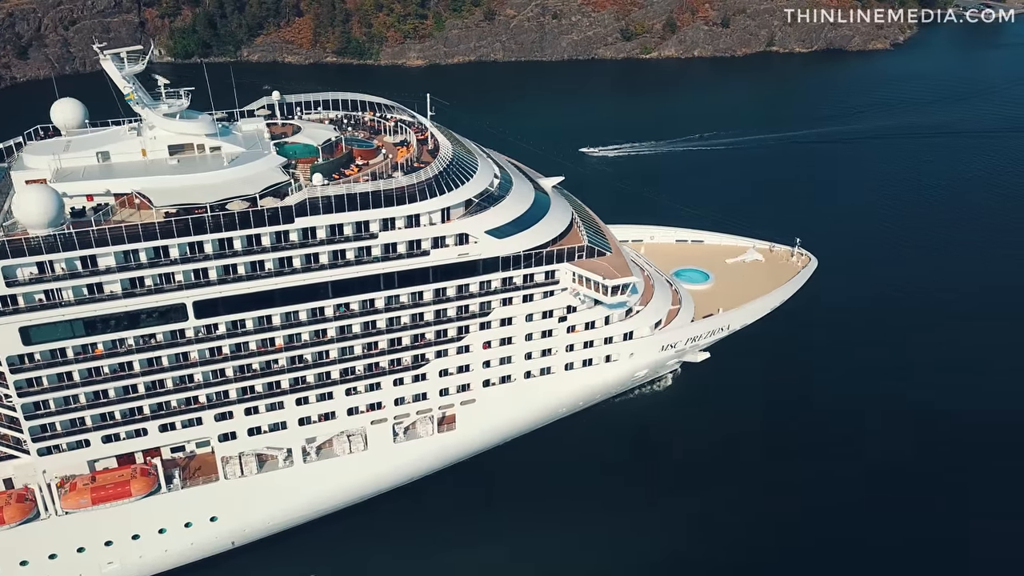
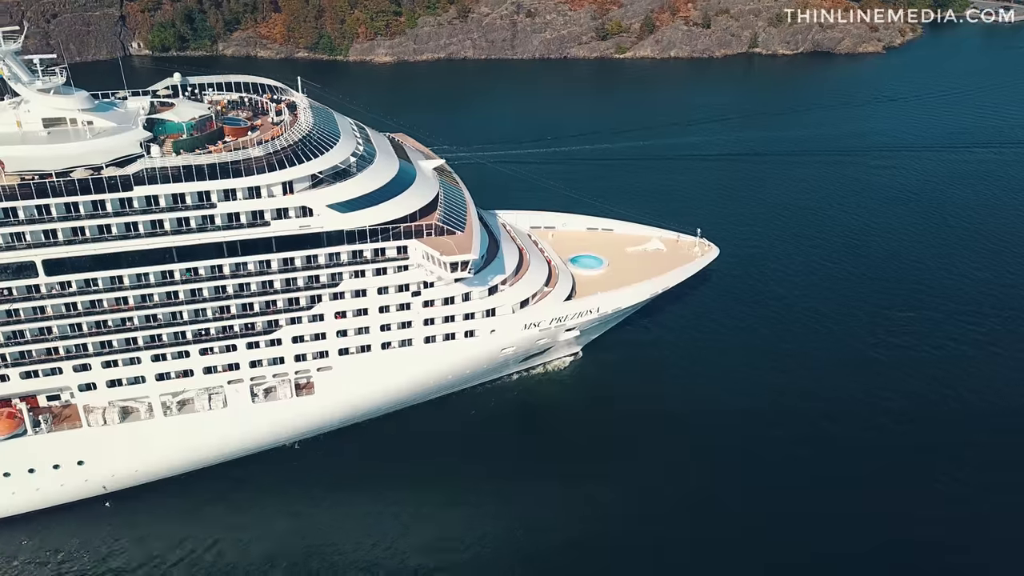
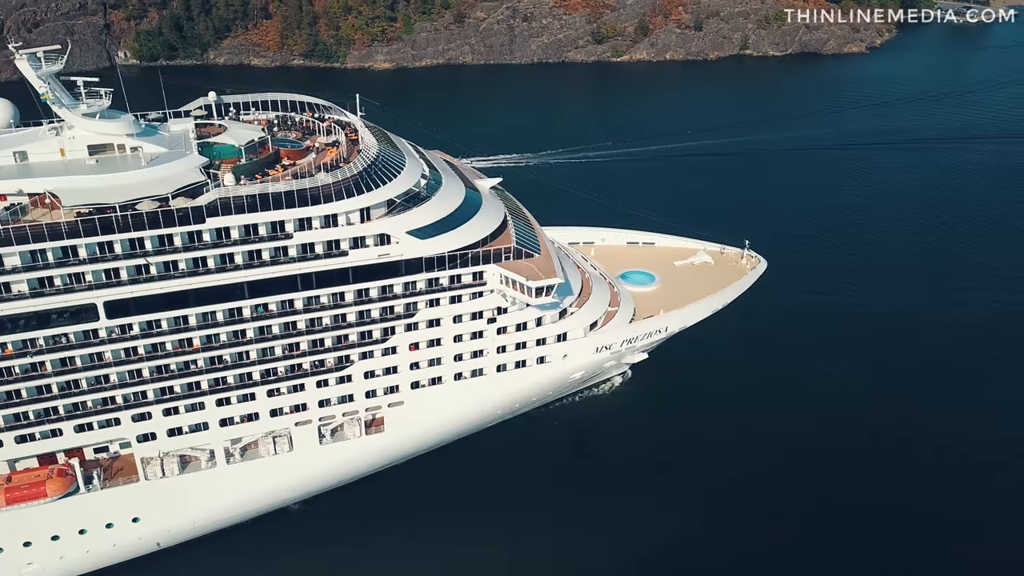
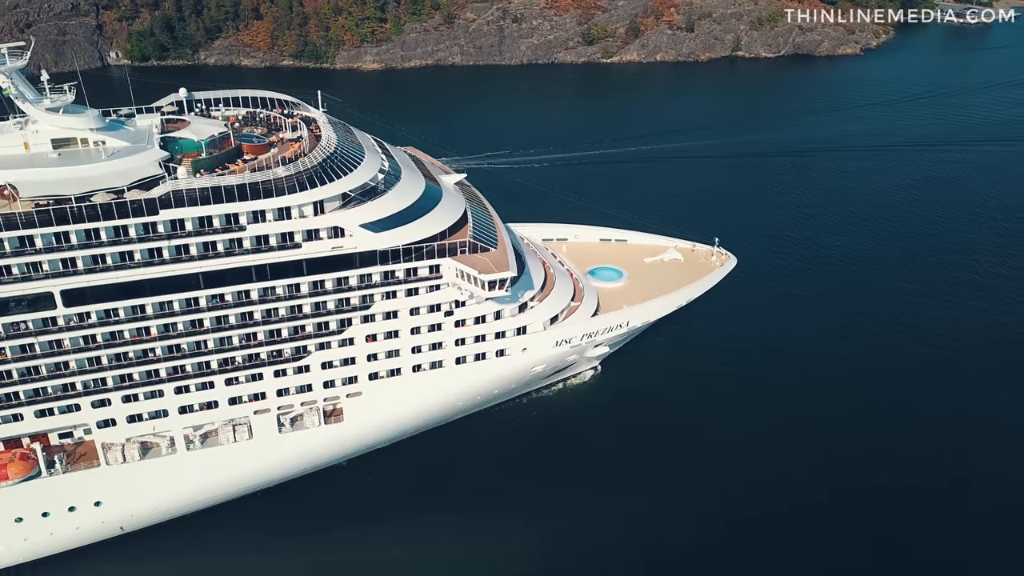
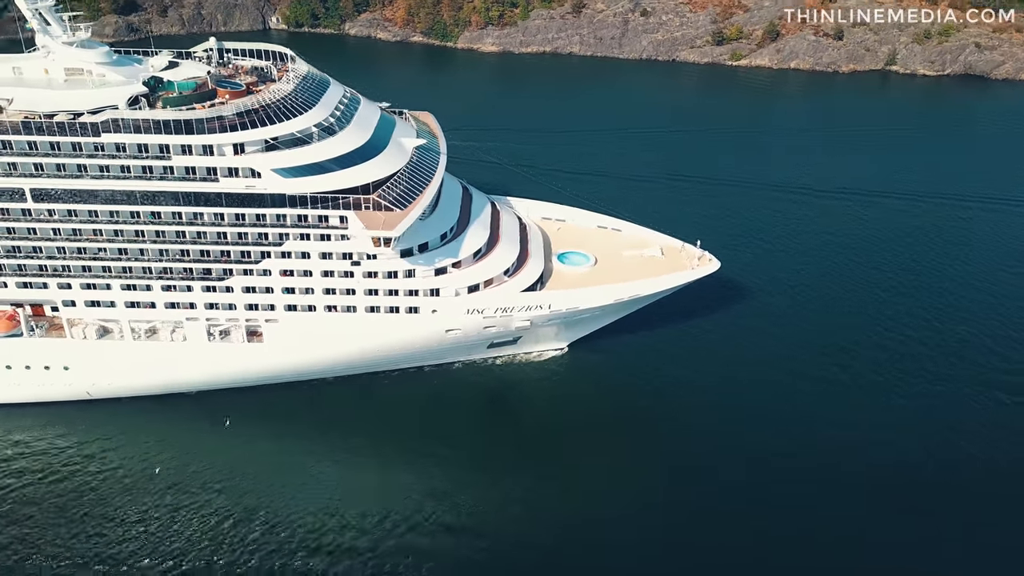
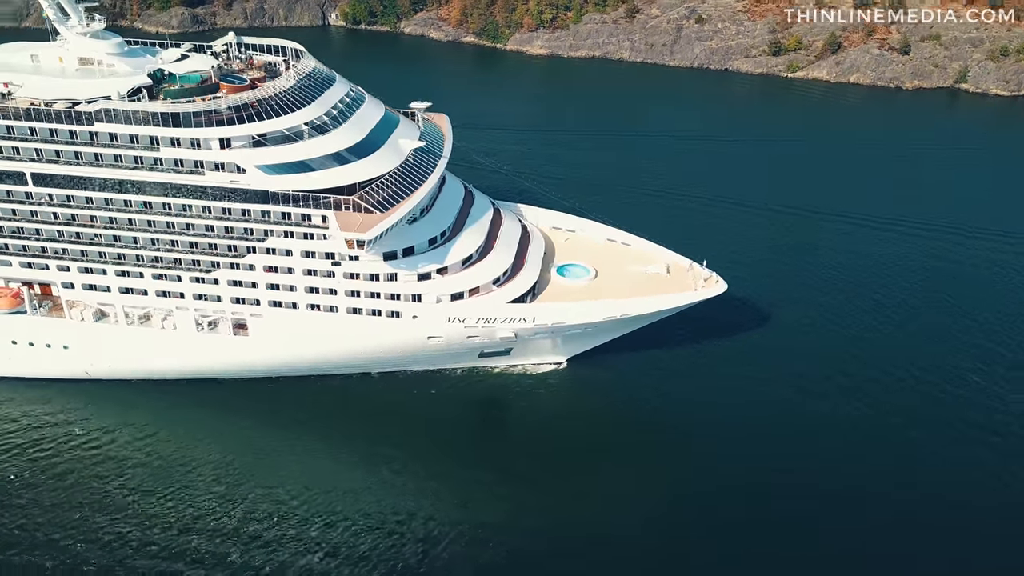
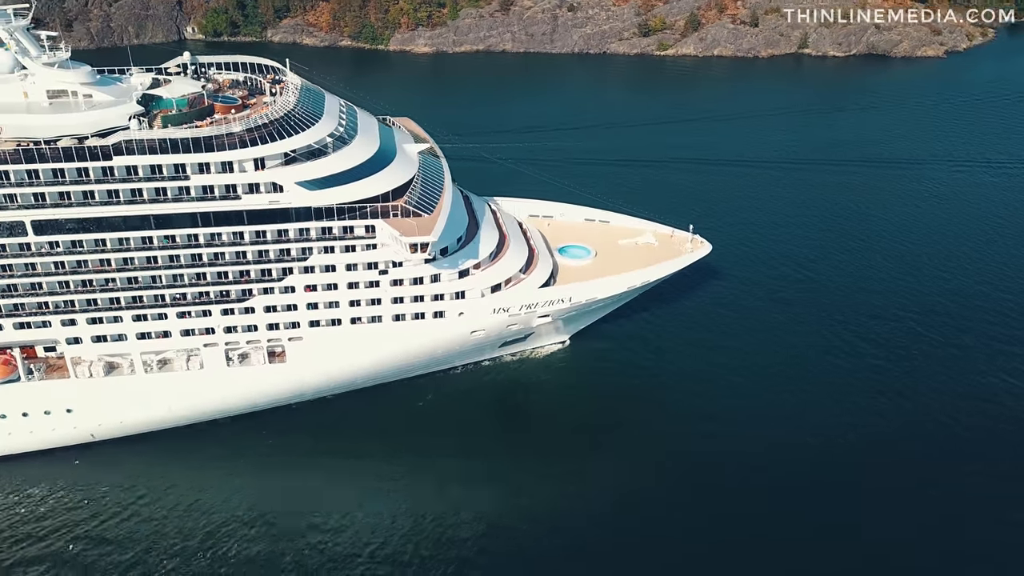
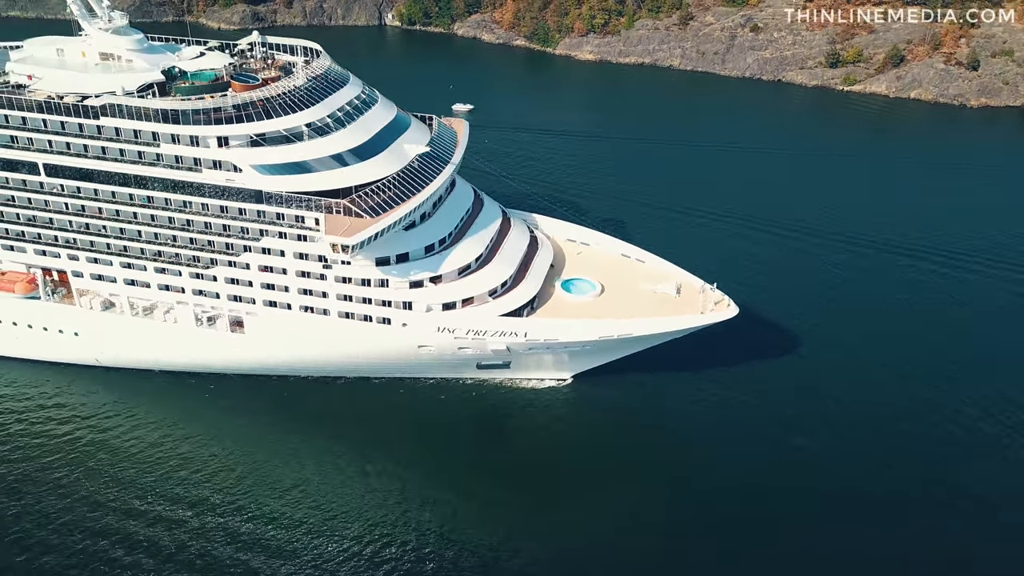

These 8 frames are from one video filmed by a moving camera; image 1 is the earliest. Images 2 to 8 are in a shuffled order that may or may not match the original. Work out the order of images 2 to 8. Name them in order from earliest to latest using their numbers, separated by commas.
3, 4, 2, 7, 5, 6, 8
